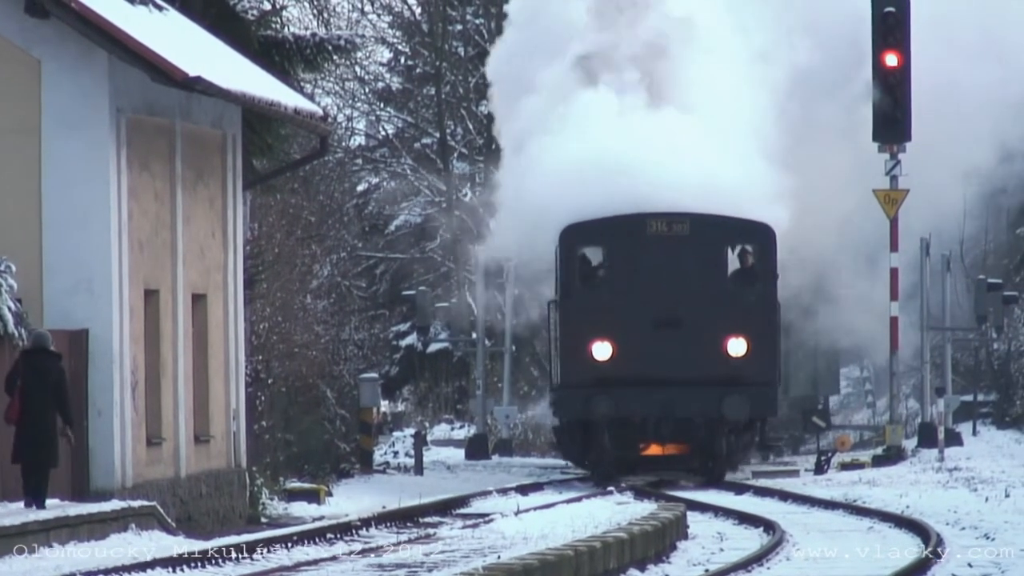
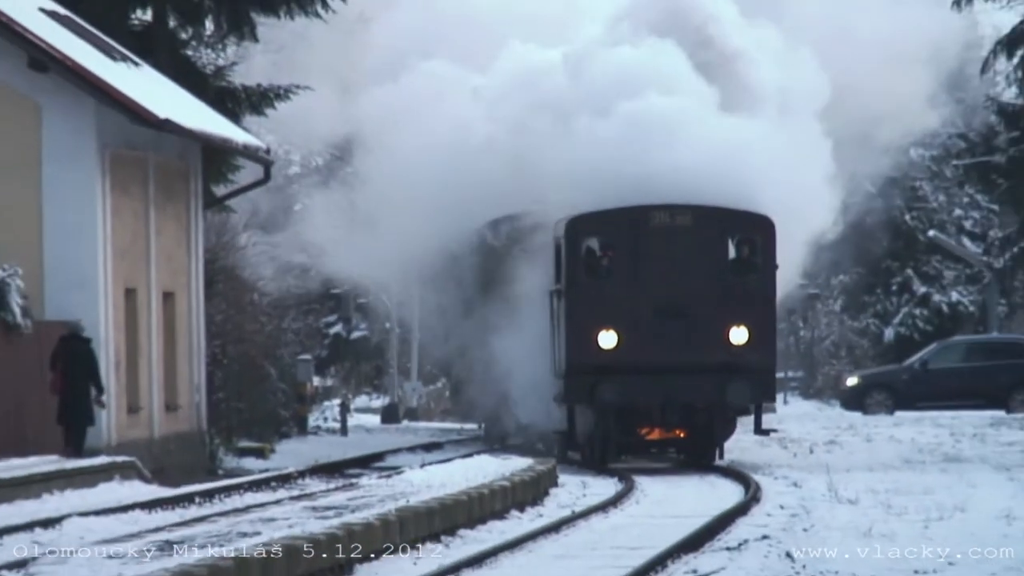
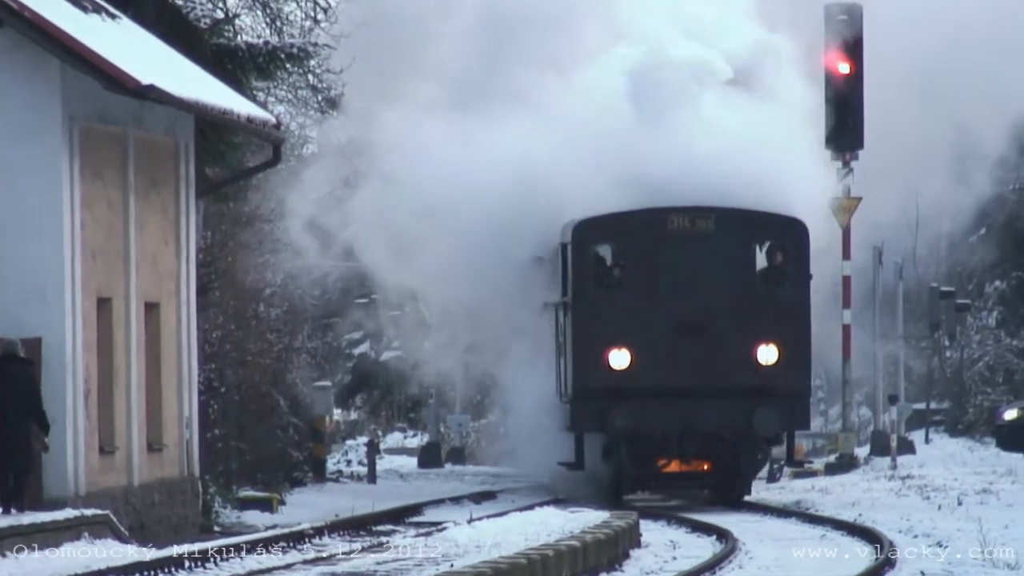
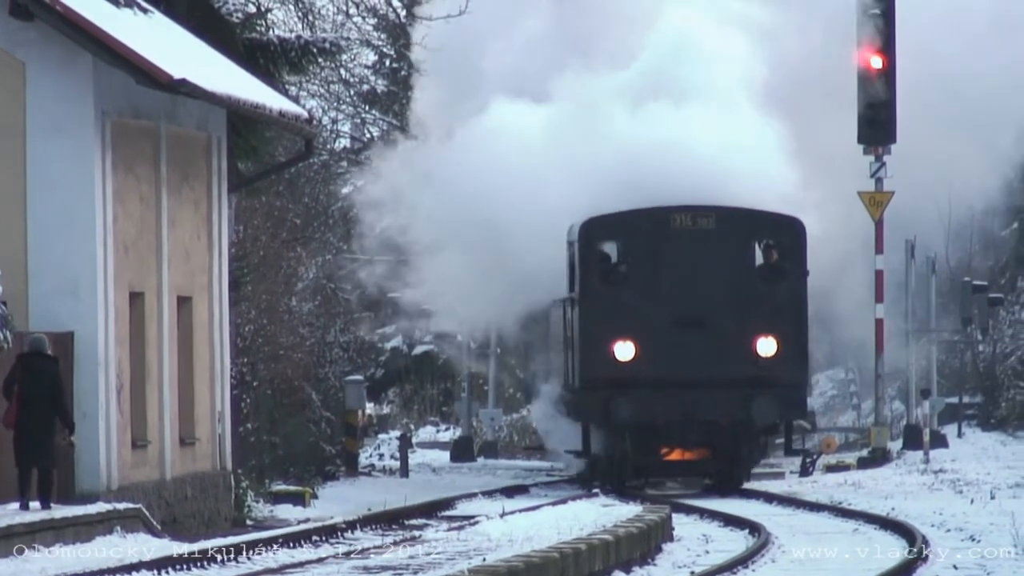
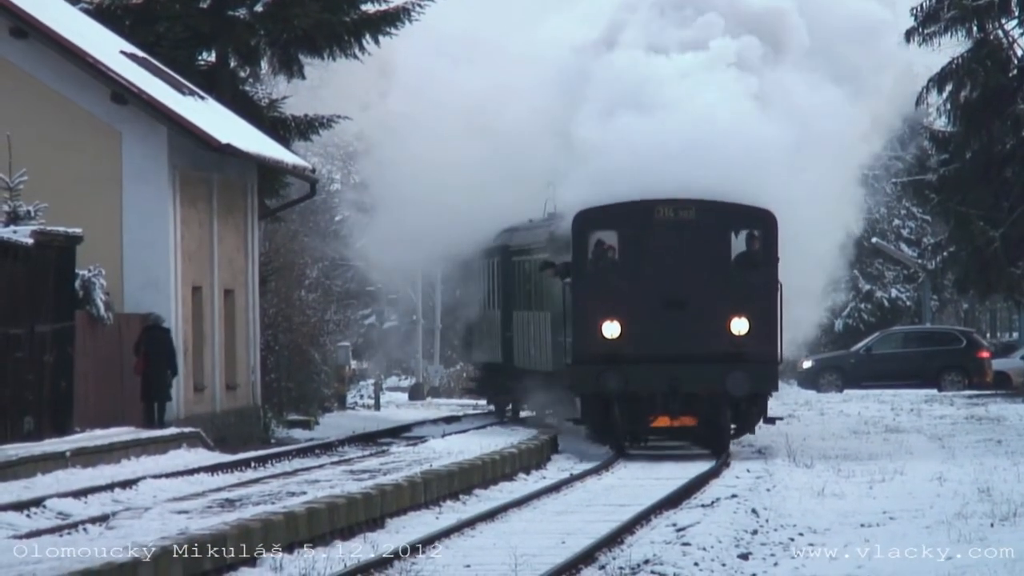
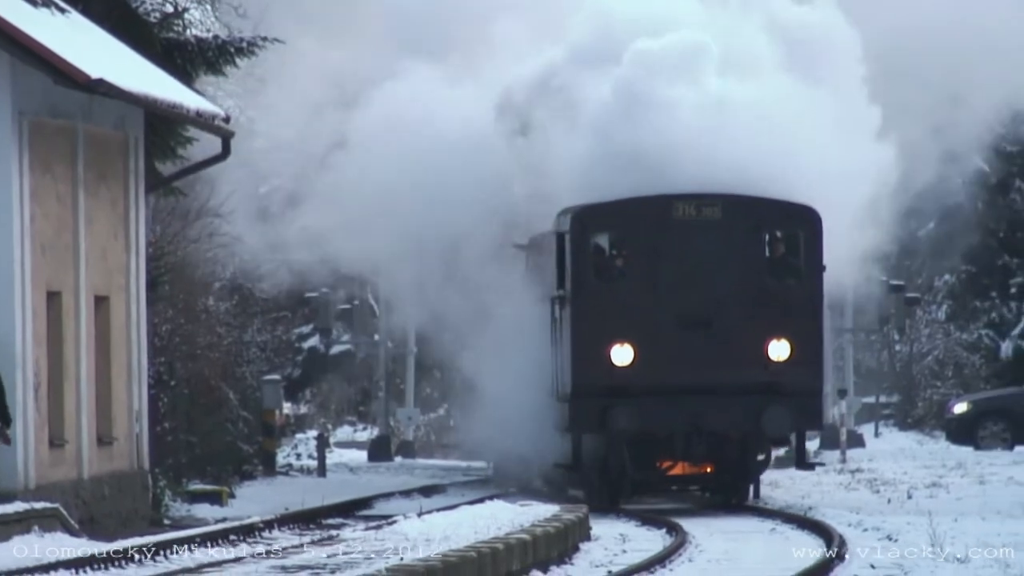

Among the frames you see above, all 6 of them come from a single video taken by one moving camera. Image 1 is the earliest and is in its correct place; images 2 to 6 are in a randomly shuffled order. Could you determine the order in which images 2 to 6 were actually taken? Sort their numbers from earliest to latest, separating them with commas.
4, 3, 6, 2, 5
